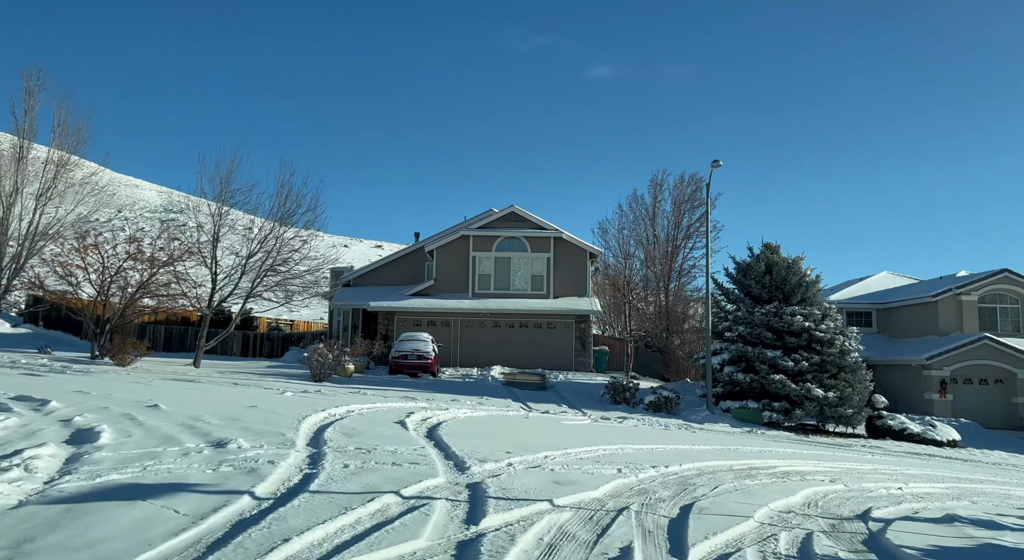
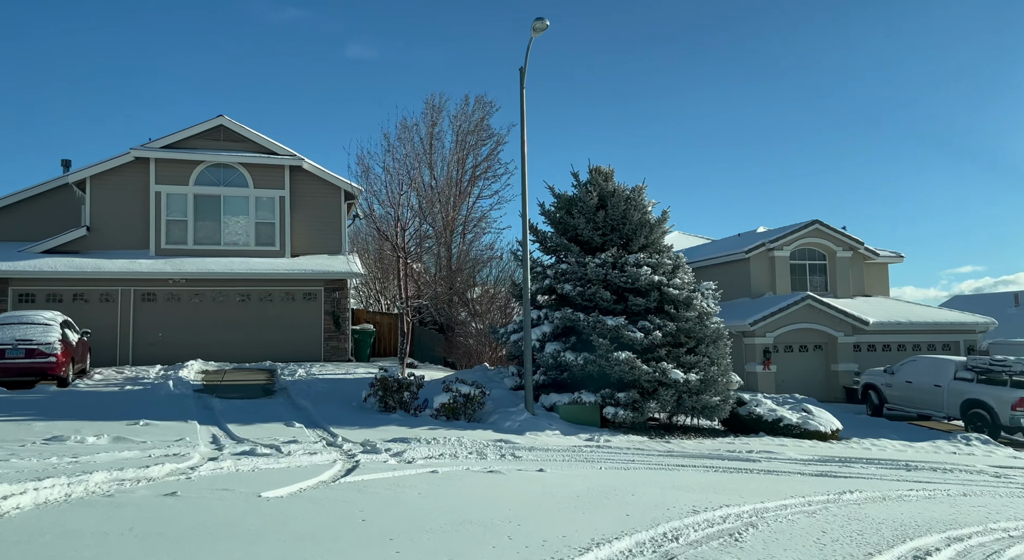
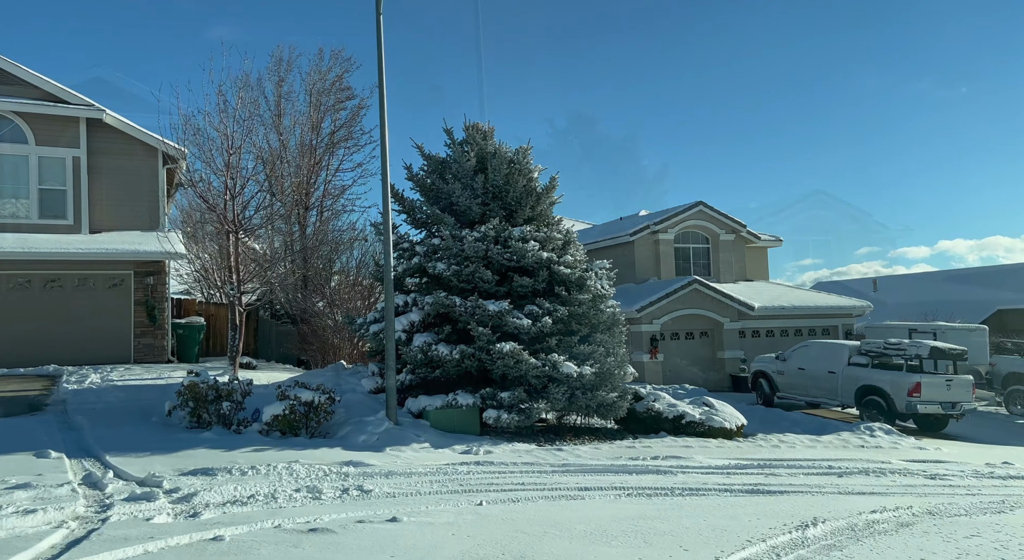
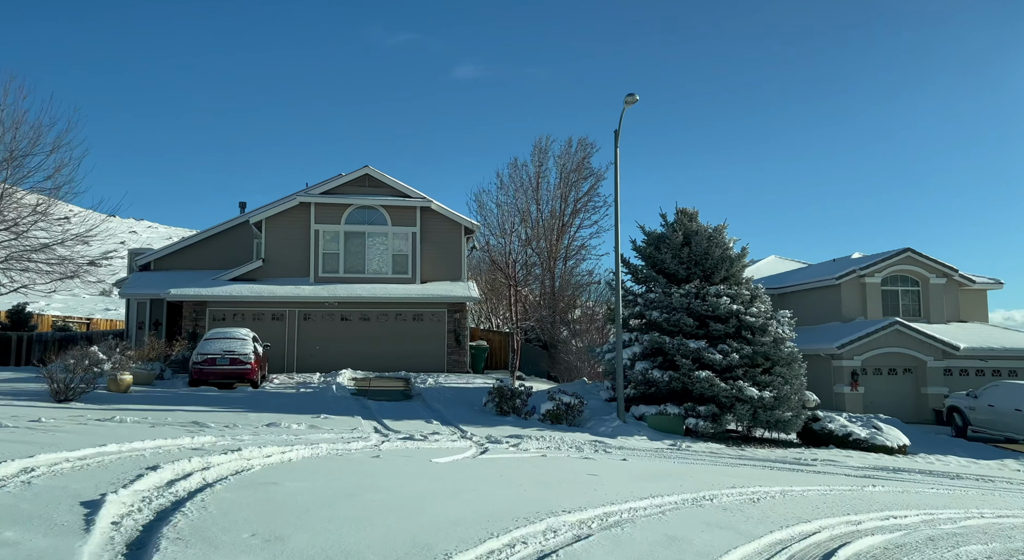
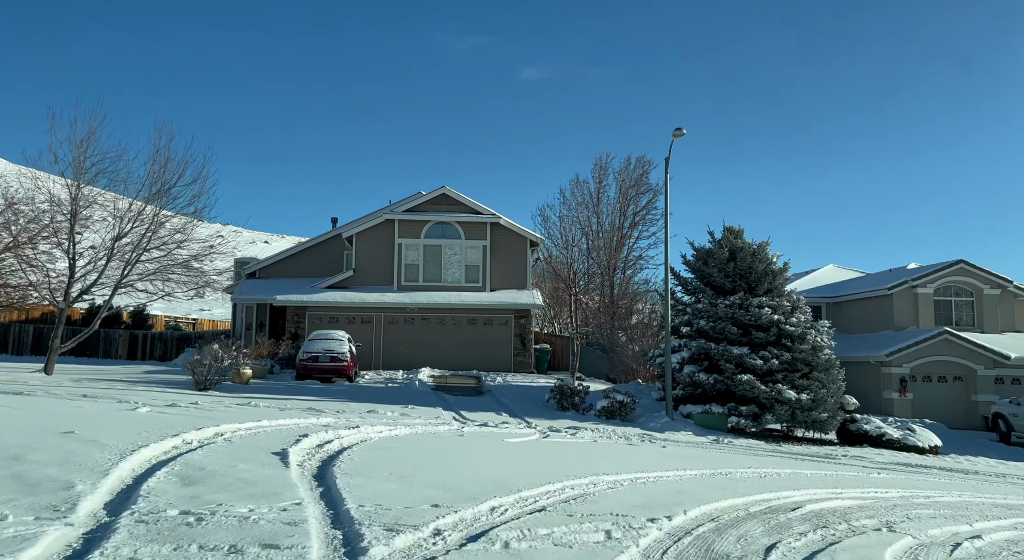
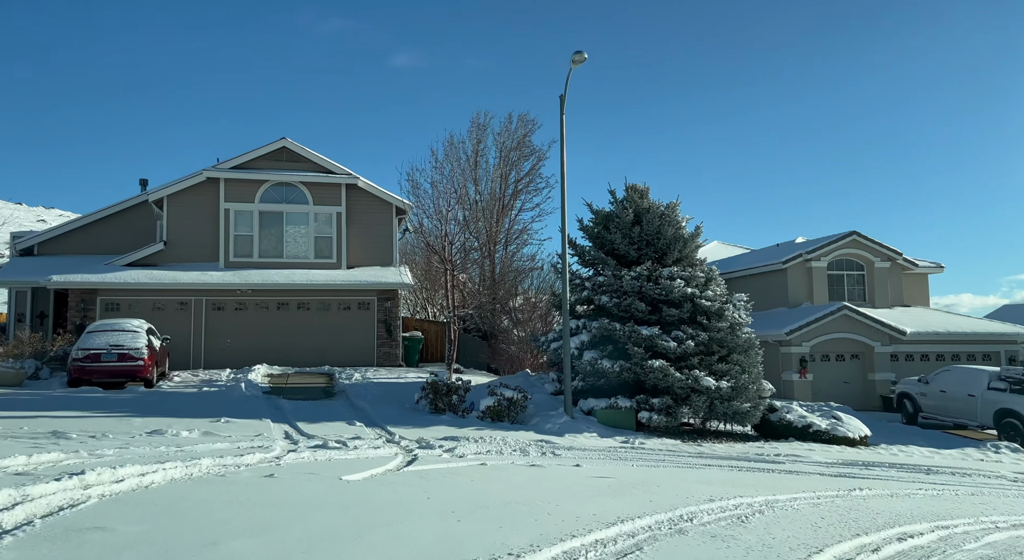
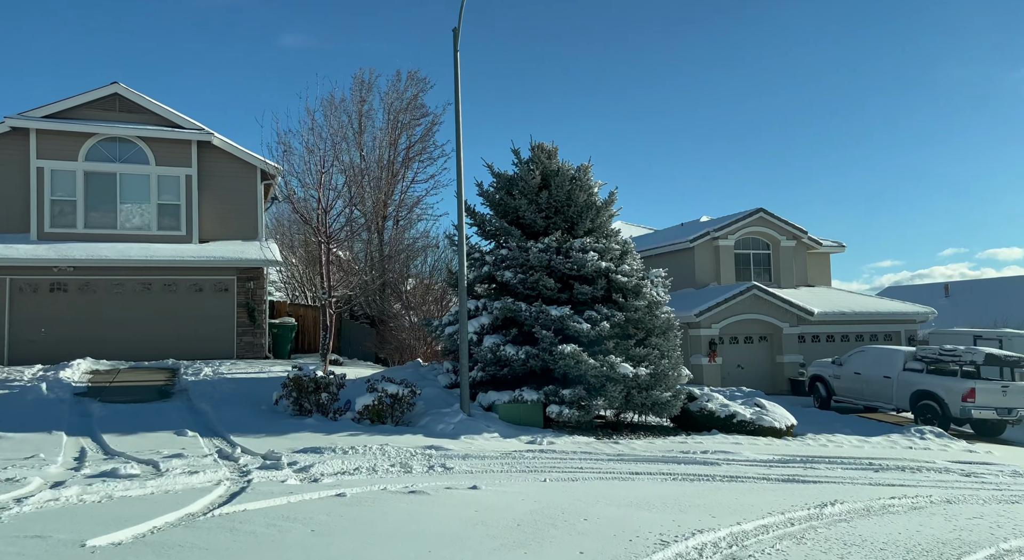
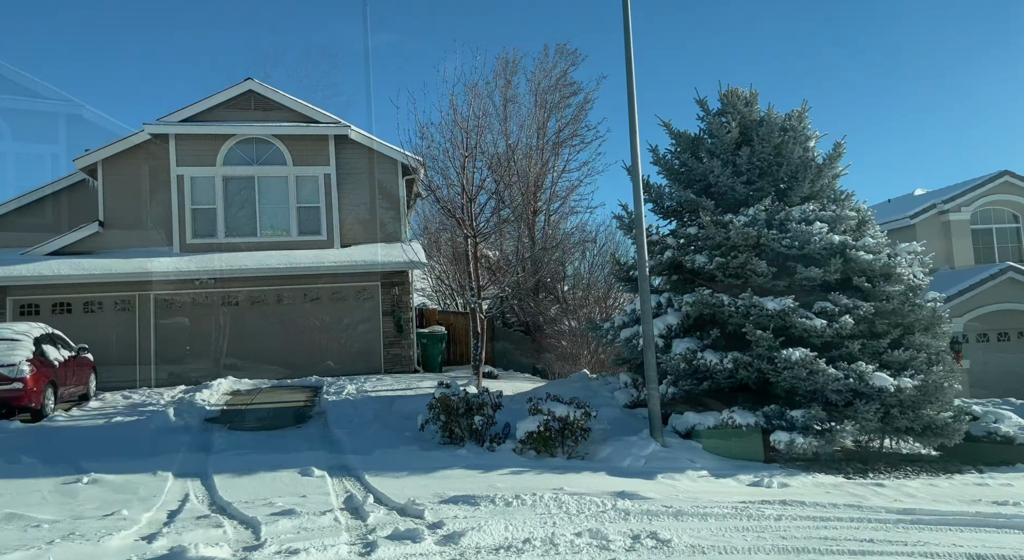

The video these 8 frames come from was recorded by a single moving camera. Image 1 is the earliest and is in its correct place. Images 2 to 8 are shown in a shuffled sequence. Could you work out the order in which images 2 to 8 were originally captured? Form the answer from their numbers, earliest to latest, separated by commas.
5, 4, 6, 2, 7, 3, 8
